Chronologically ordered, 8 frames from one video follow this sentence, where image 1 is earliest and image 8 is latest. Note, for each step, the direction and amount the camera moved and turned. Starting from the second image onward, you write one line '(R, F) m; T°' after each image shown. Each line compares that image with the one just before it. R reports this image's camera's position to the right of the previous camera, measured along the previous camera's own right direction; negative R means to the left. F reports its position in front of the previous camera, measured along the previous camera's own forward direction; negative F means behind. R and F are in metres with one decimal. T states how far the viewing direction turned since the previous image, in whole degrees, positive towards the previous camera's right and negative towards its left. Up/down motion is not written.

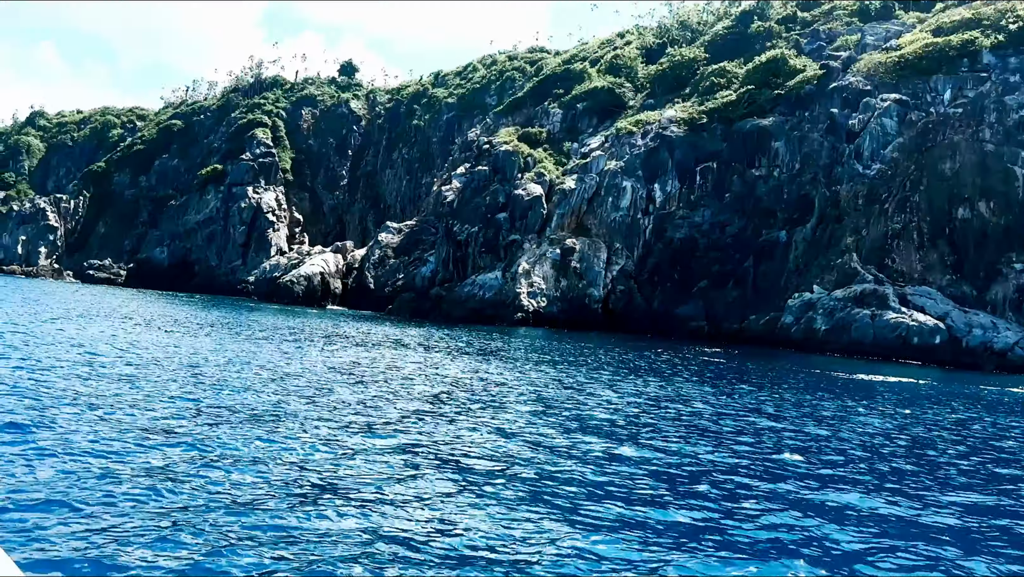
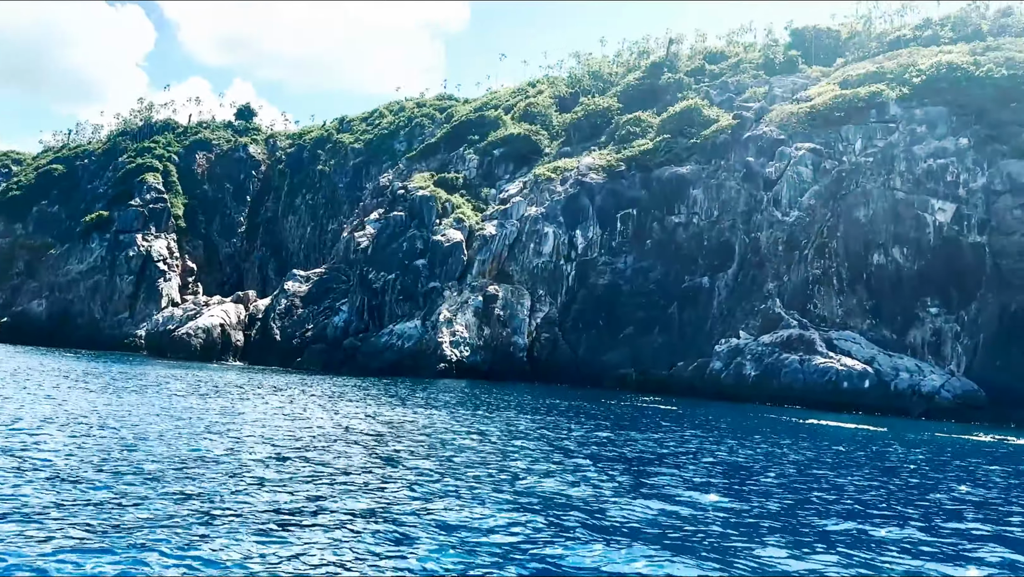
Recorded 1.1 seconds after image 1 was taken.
(-1.8, +2.7) m; +7°
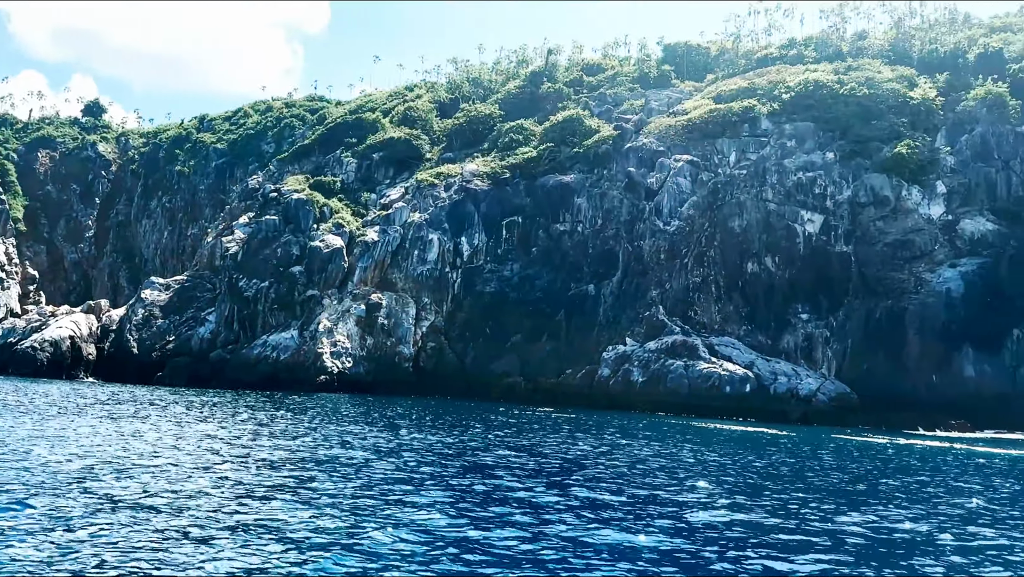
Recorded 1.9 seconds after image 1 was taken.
(-1.4, +1.5) m; +9°
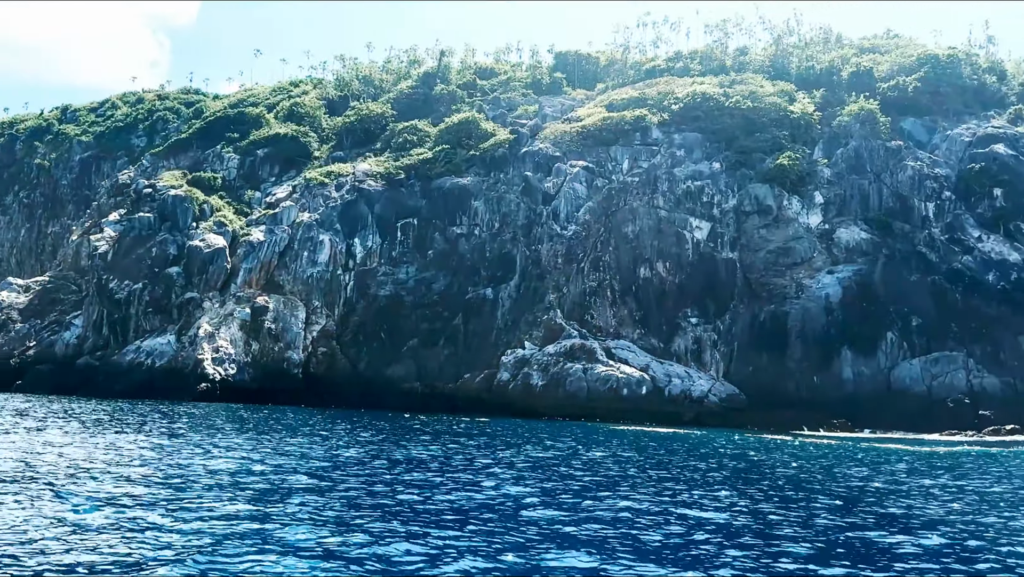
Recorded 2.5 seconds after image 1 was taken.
(-1.3, +1.0) m; +8°
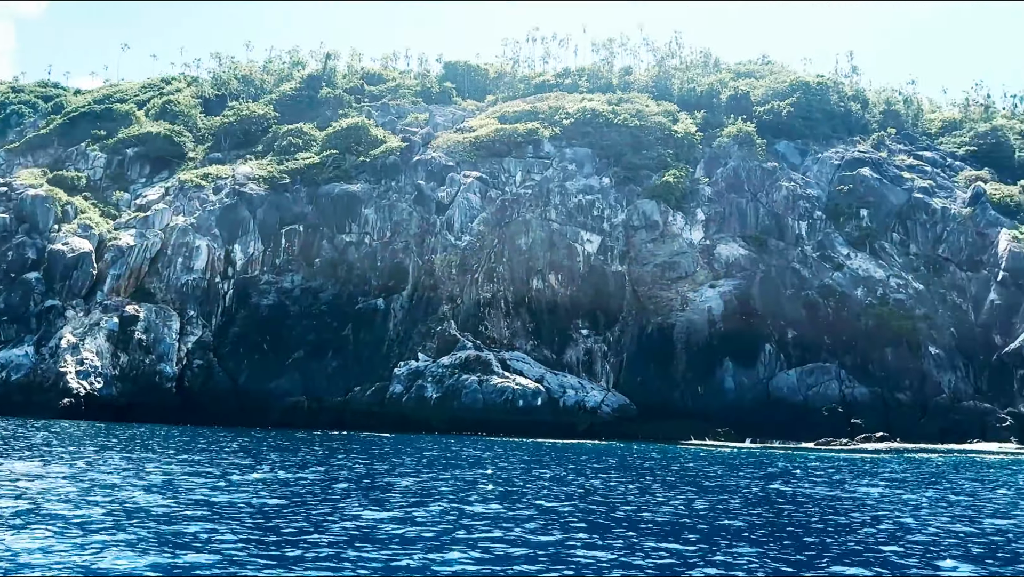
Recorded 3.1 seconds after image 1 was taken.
(-1.4, +0.7) m; +9°
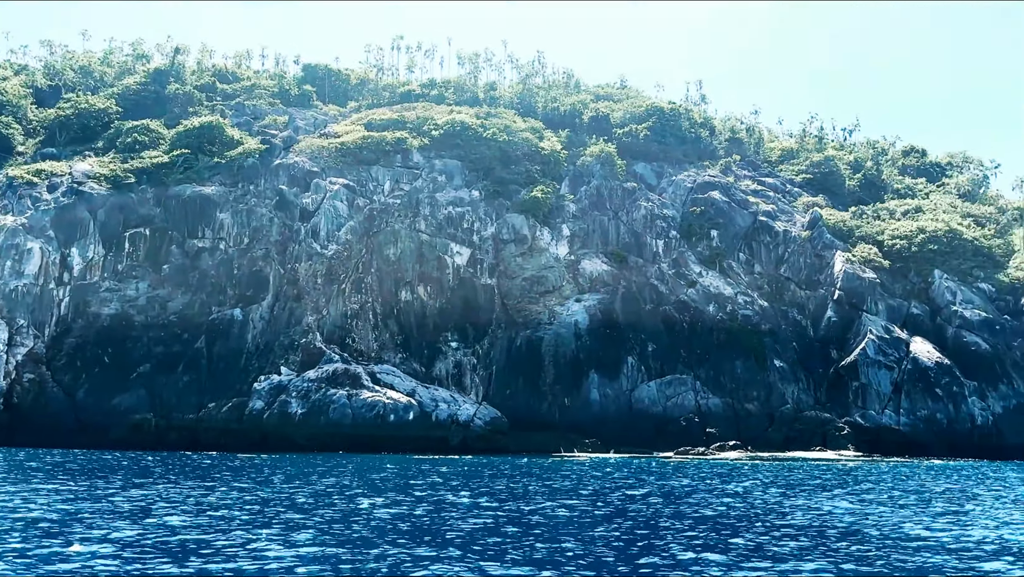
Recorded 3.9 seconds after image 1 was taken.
(-1.9, +0.7) m; +11°
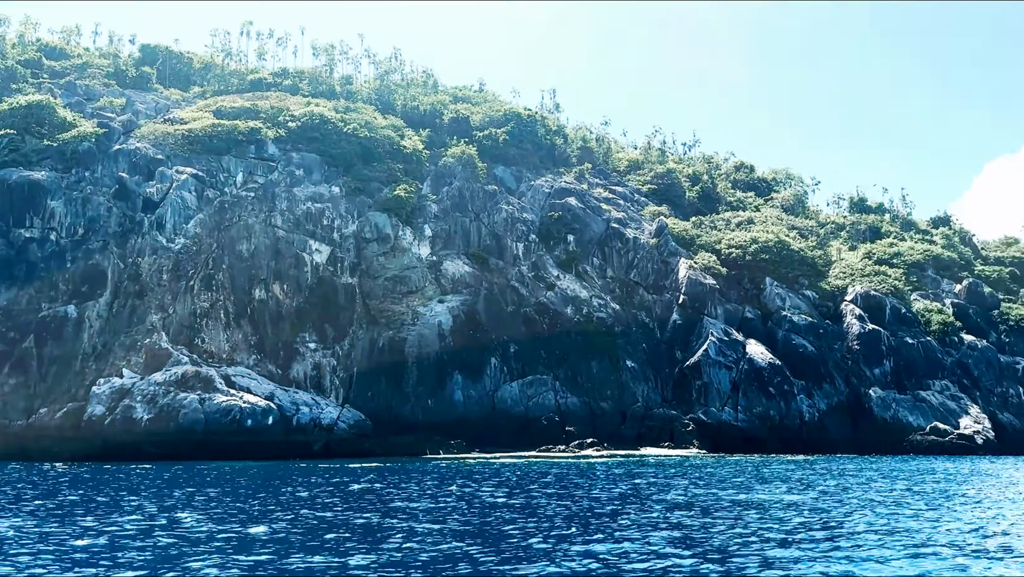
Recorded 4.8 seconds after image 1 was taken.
(-2.0, +0.4) m; +11°
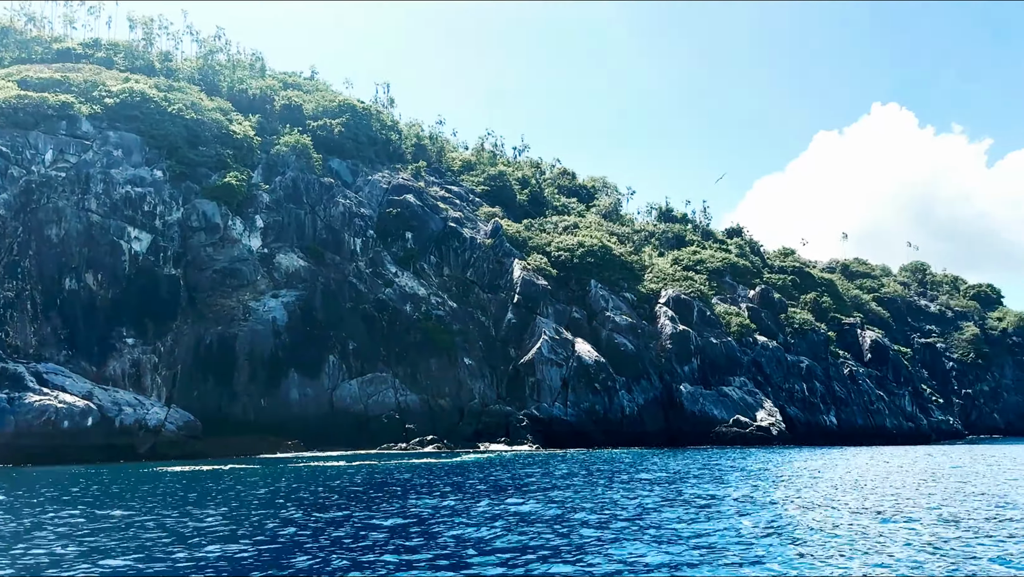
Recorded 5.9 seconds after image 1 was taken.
(-2.4, -0.4) m; +13°
